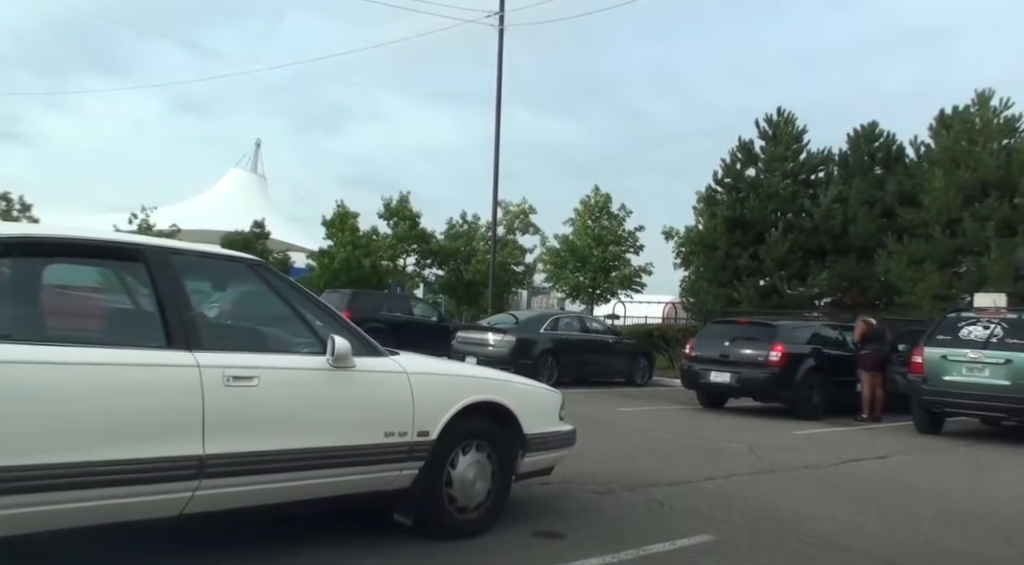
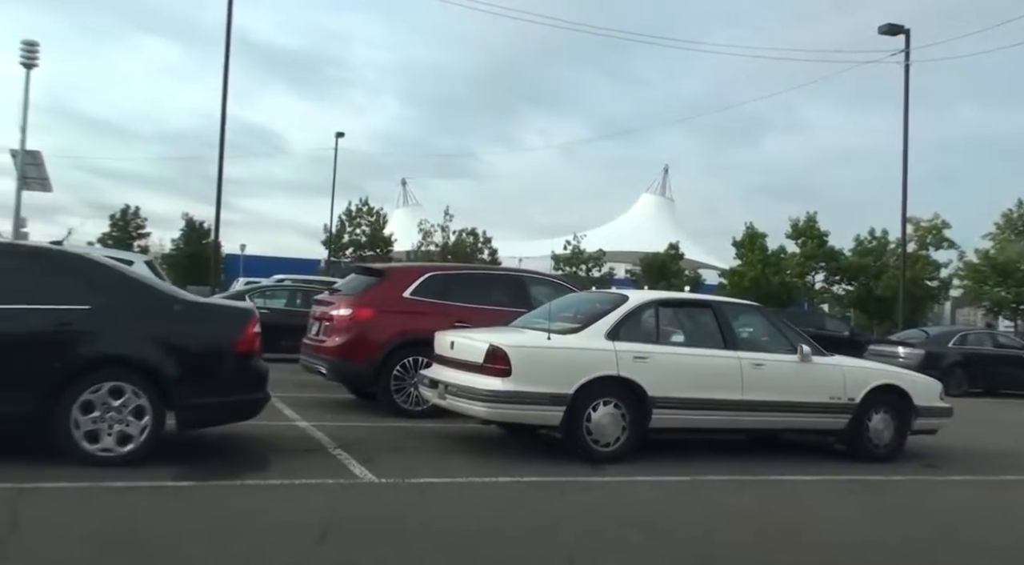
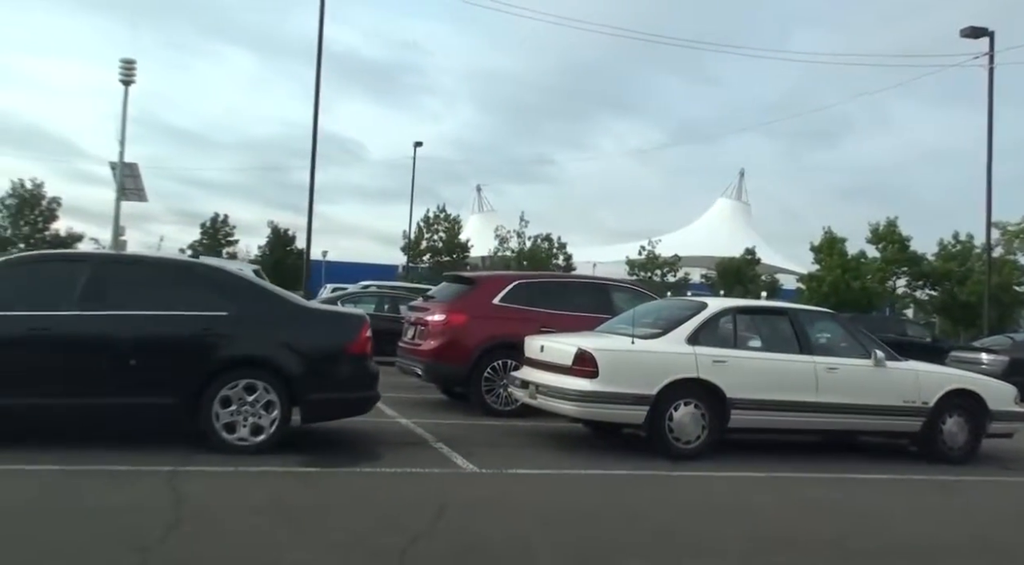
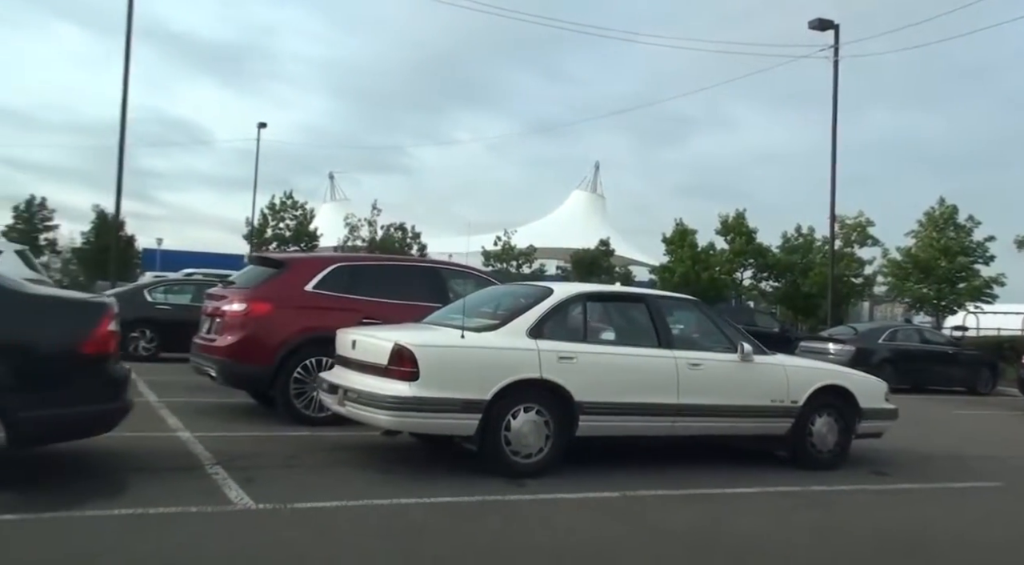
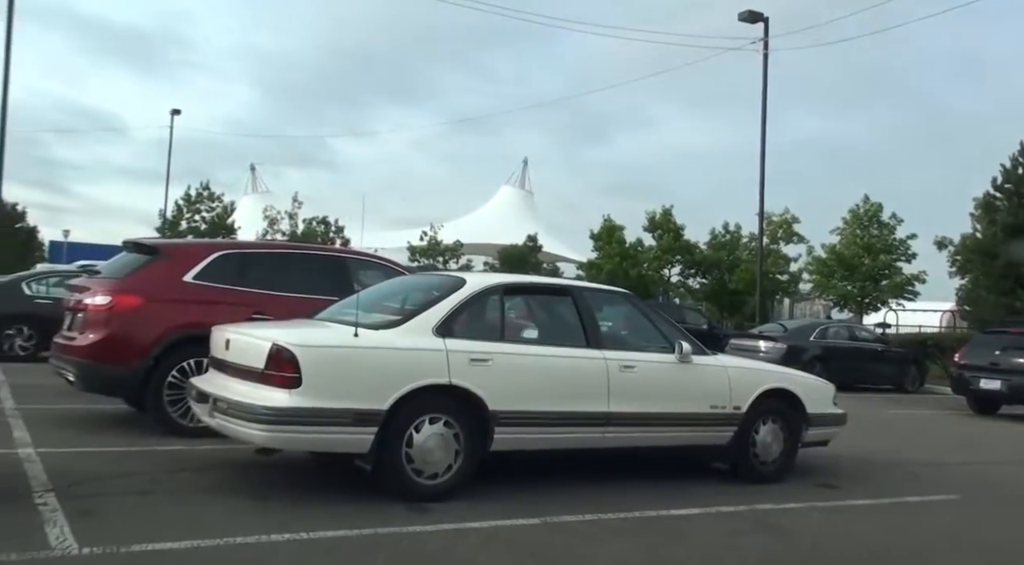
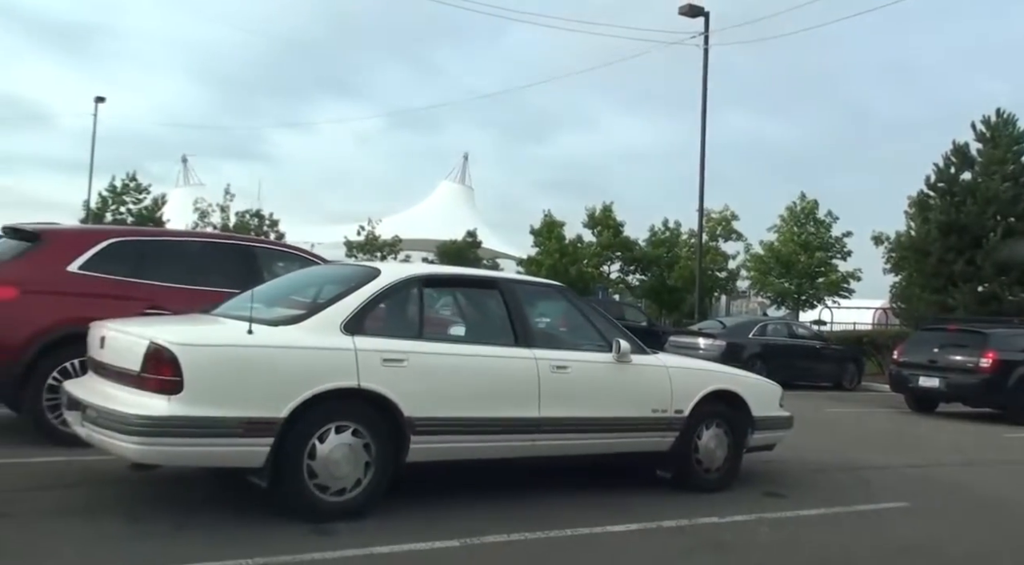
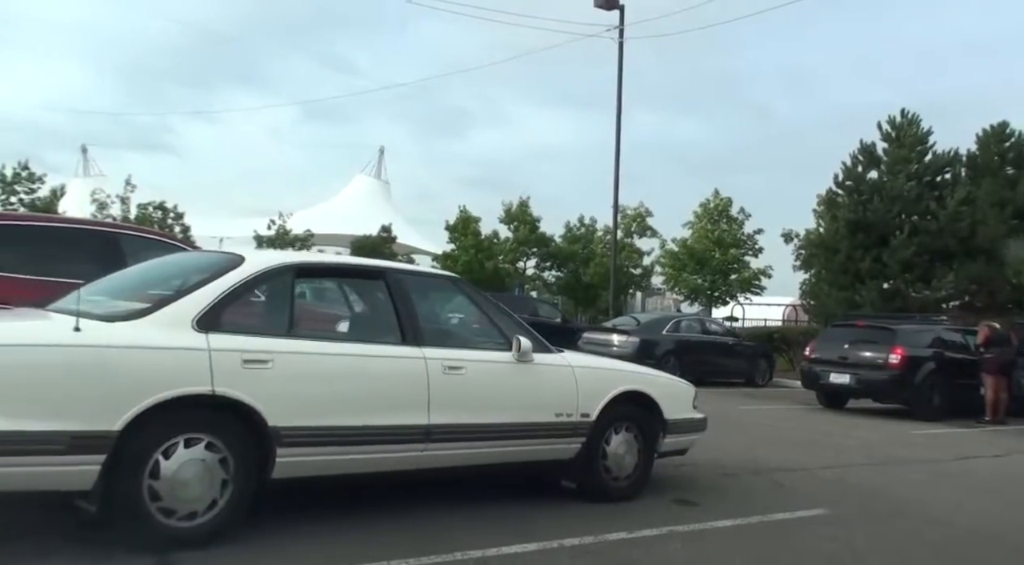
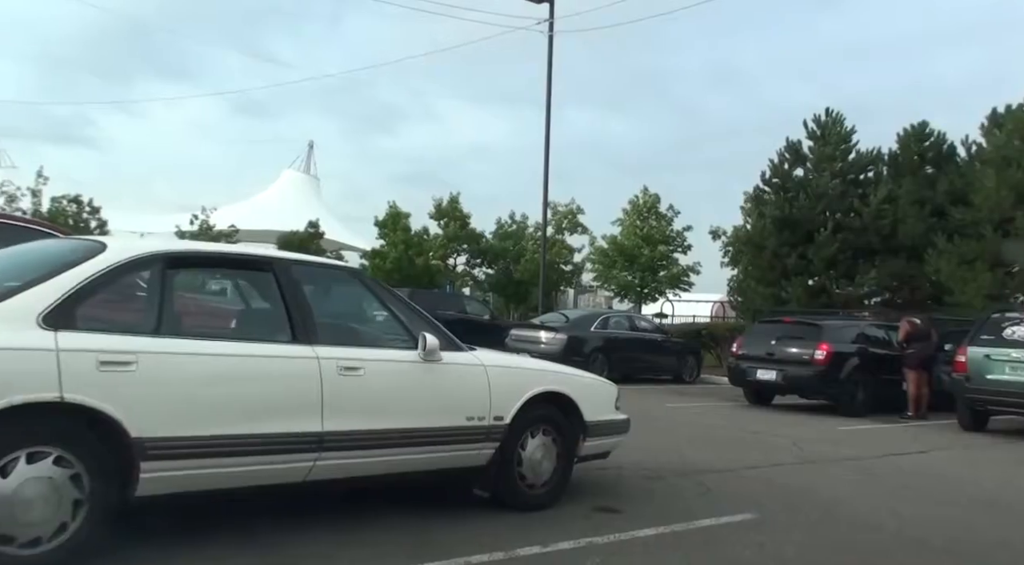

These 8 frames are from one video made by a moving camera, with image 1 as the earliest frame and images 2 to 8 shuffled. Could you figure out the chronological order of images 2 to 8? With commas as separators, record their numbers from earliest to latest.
8, 7, 6, 5, 4, 2, 3
